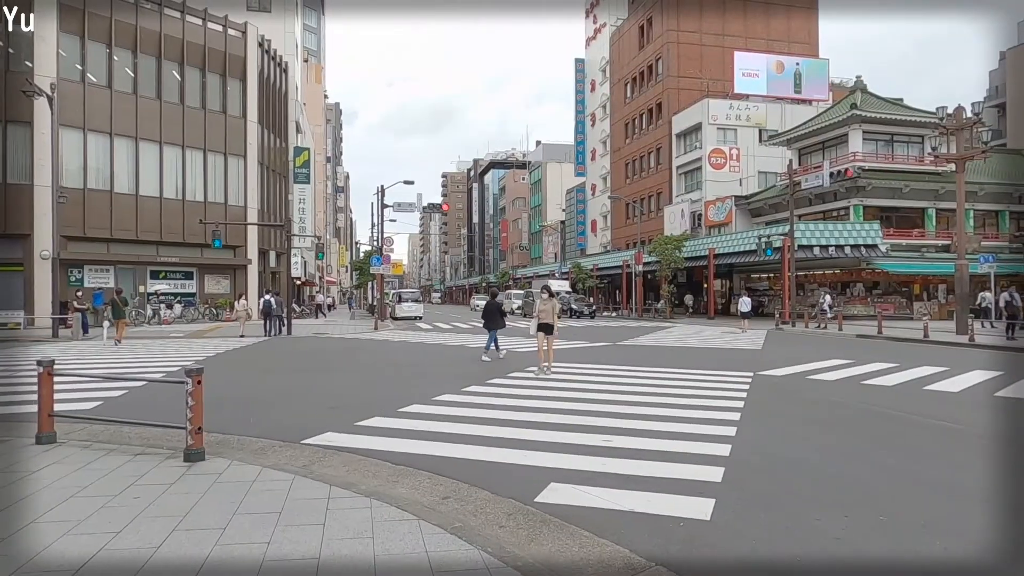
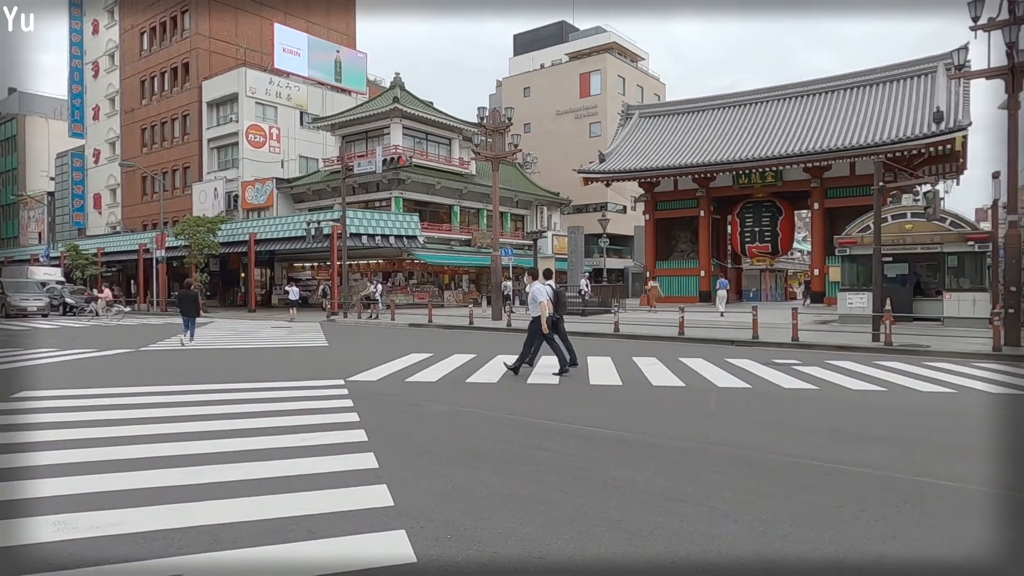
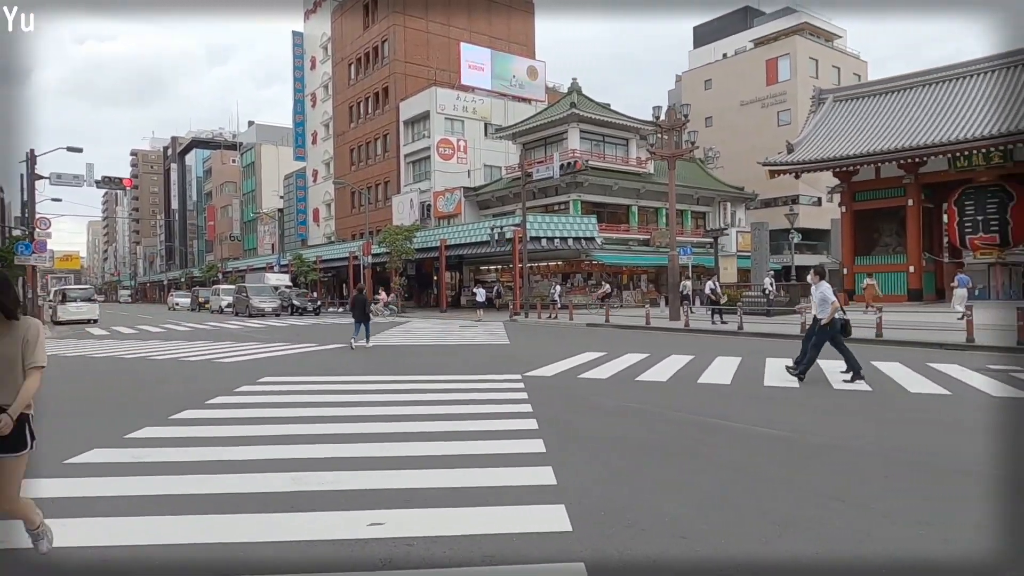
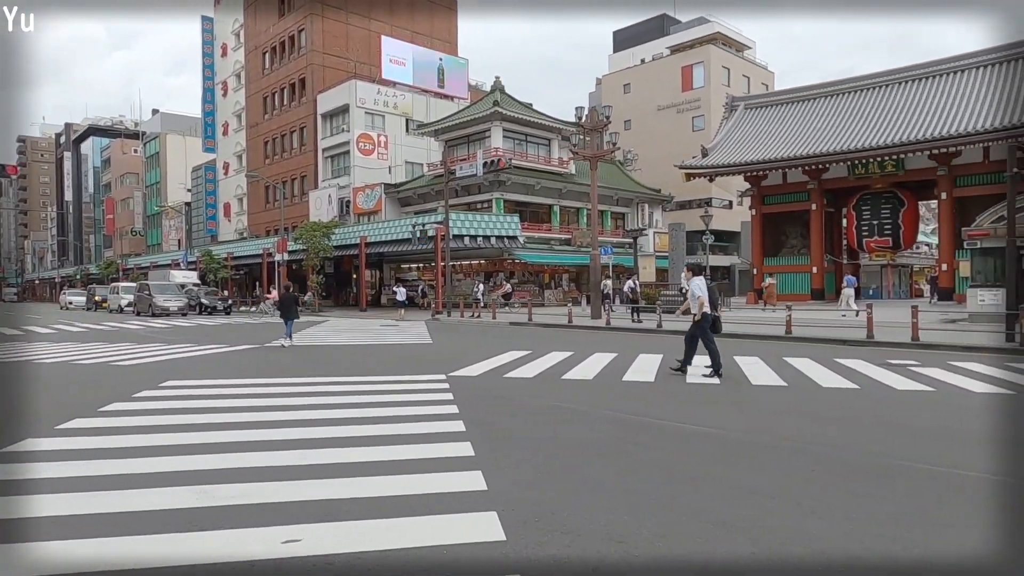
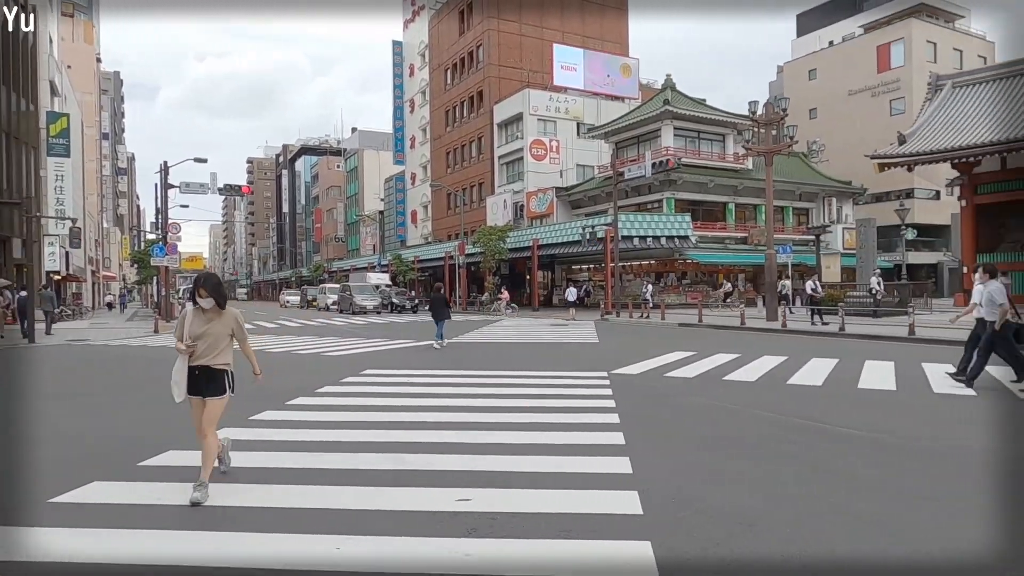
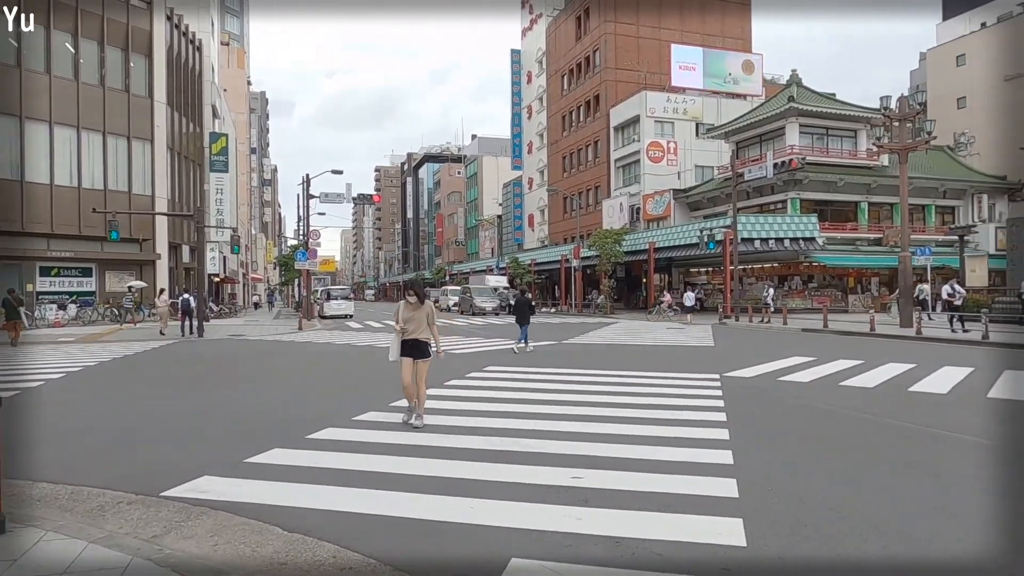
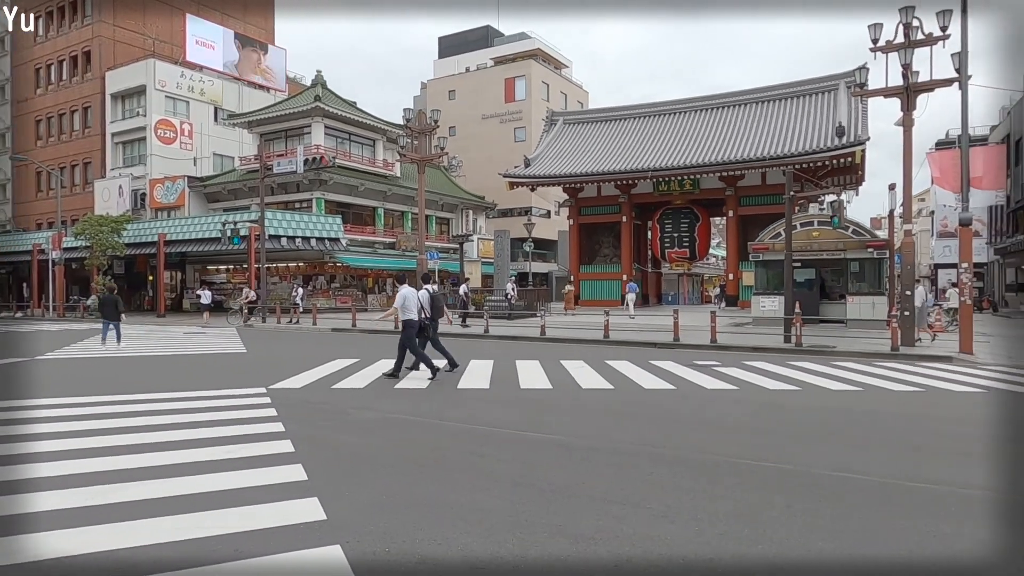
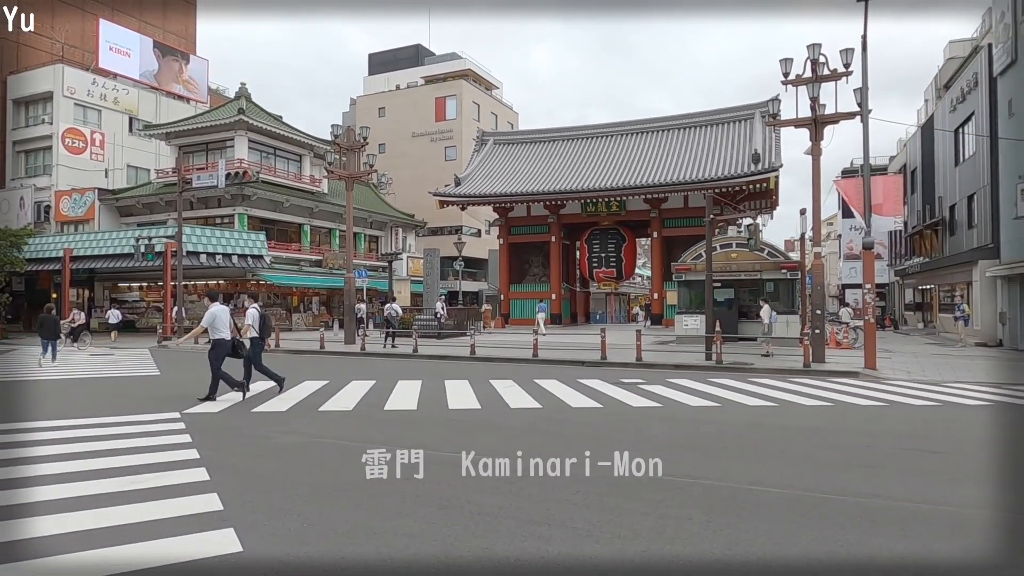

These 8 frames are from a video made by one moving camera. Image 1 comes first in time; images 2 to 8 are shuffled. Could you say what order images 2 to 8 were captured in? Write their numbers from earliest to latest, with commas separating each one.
6, 5, 3, 4, 2, 7, 8
